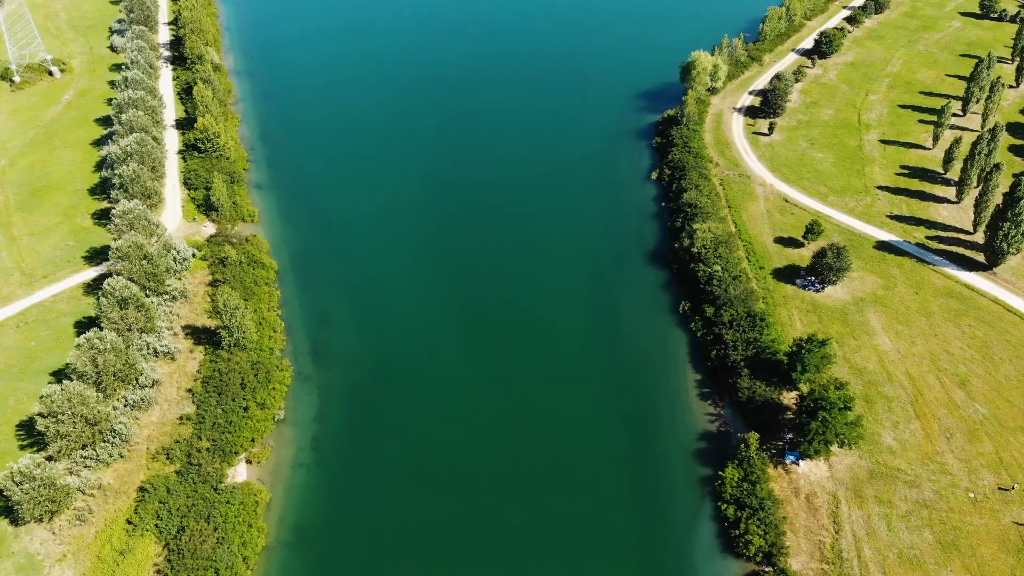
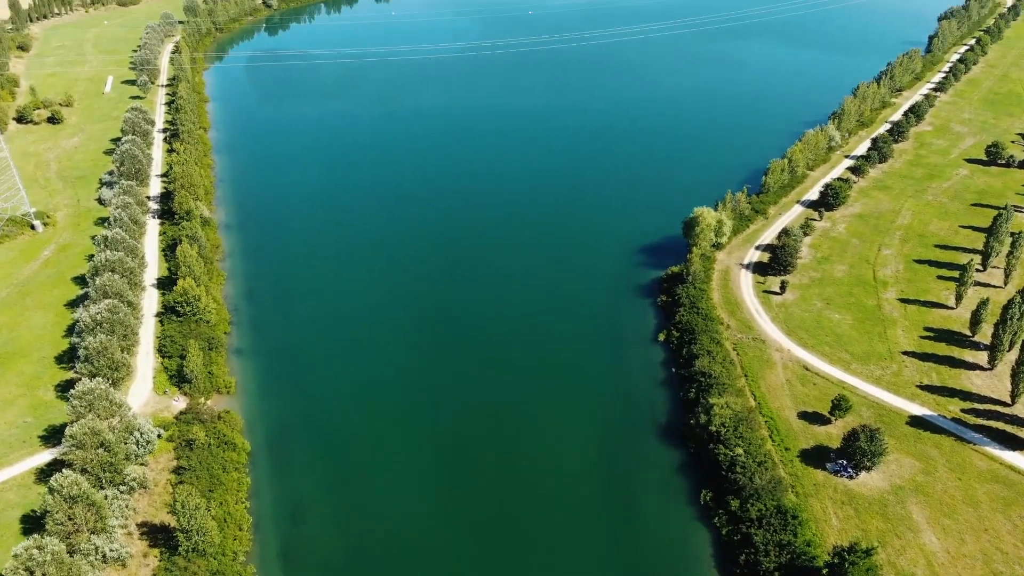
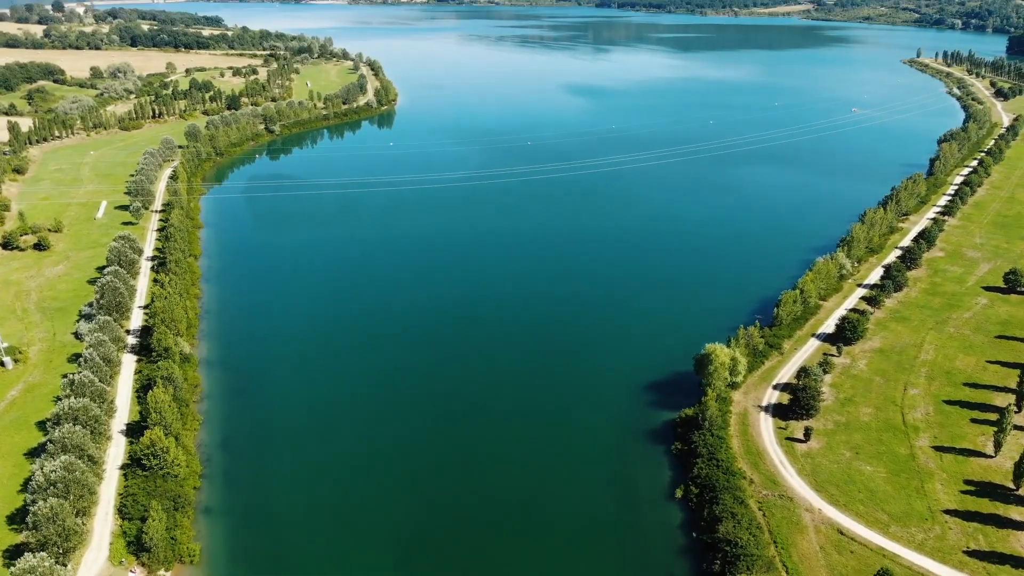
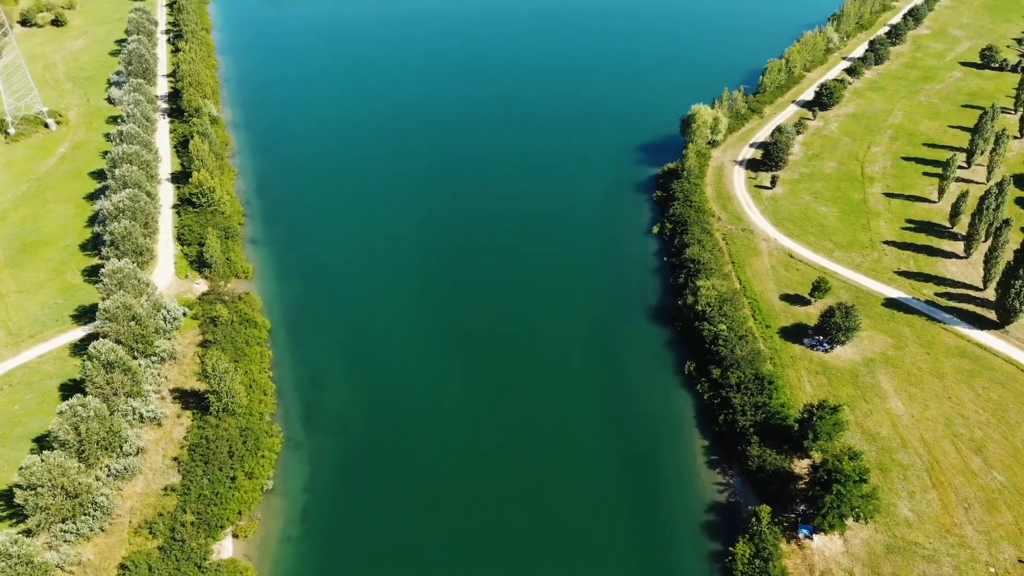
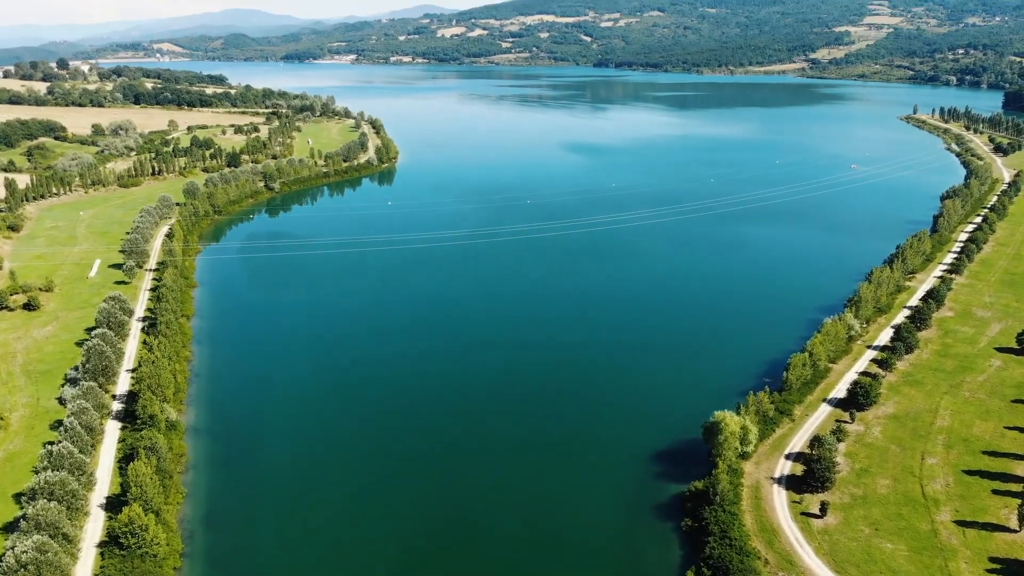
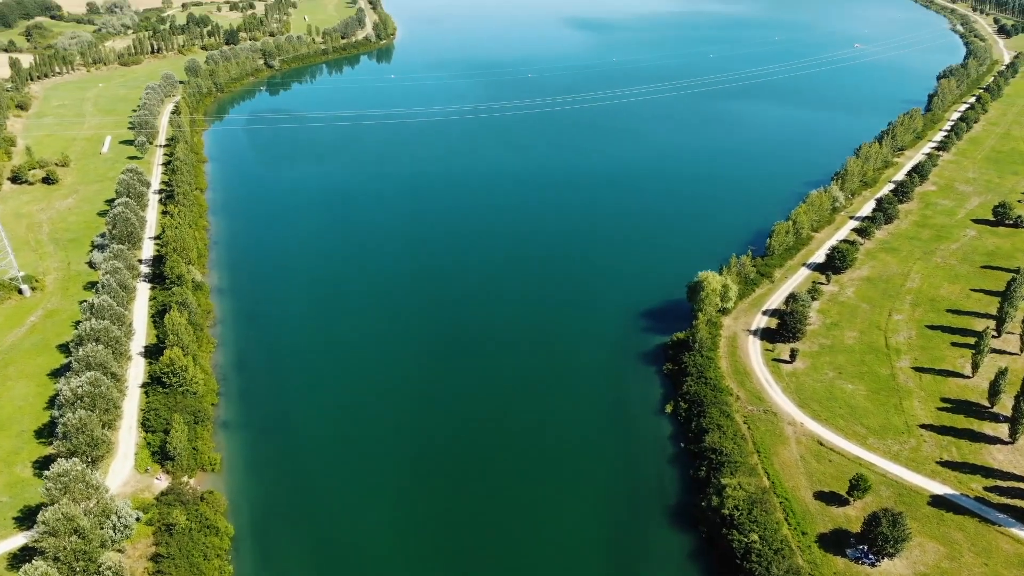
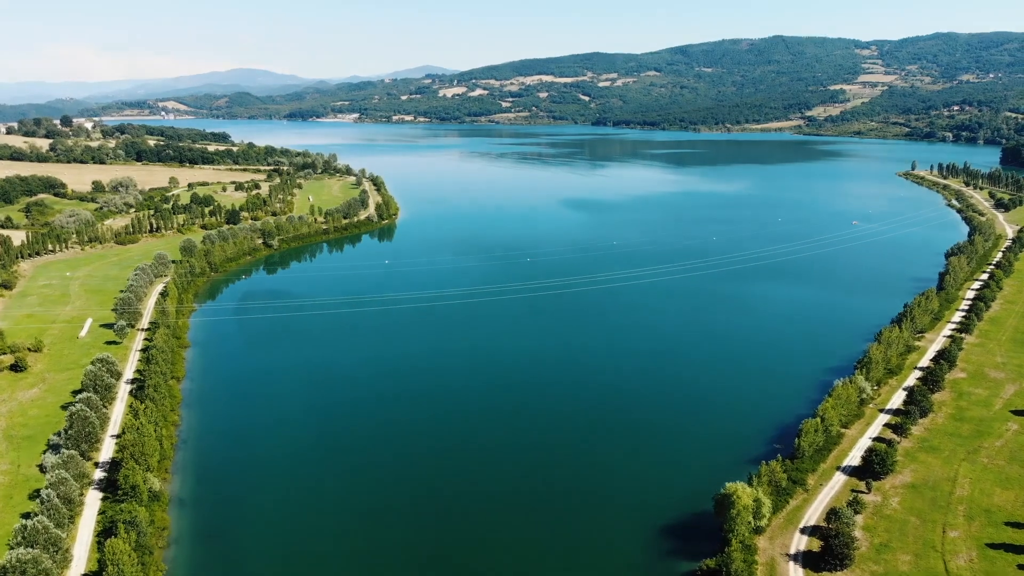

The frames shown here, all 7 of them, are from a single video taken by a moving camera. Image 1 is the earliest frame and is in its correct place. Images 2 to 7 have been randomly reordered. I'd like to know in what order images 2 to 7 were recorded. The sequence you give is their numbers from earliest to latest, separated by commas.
4, 2, 6, 3, 5, 7
